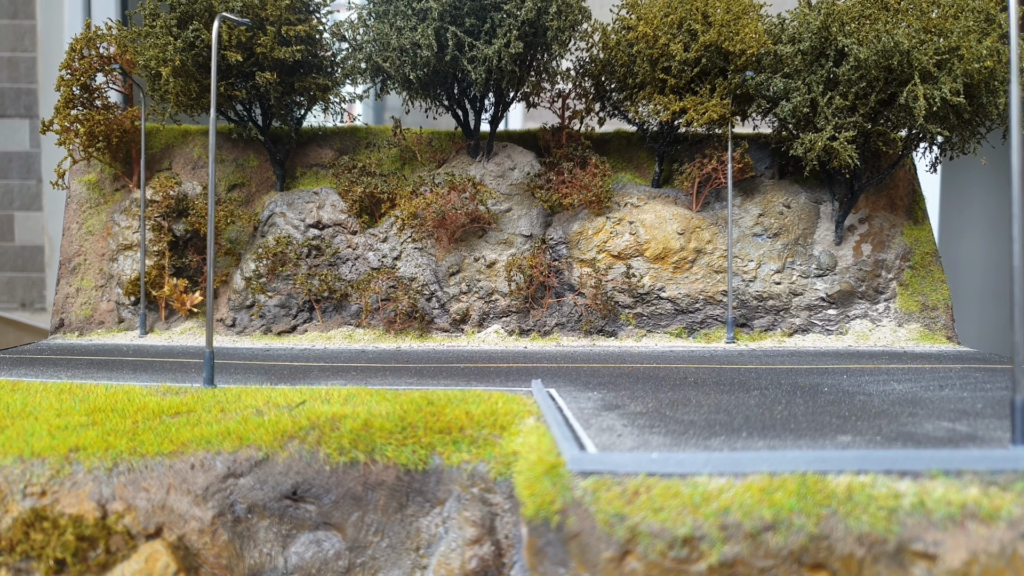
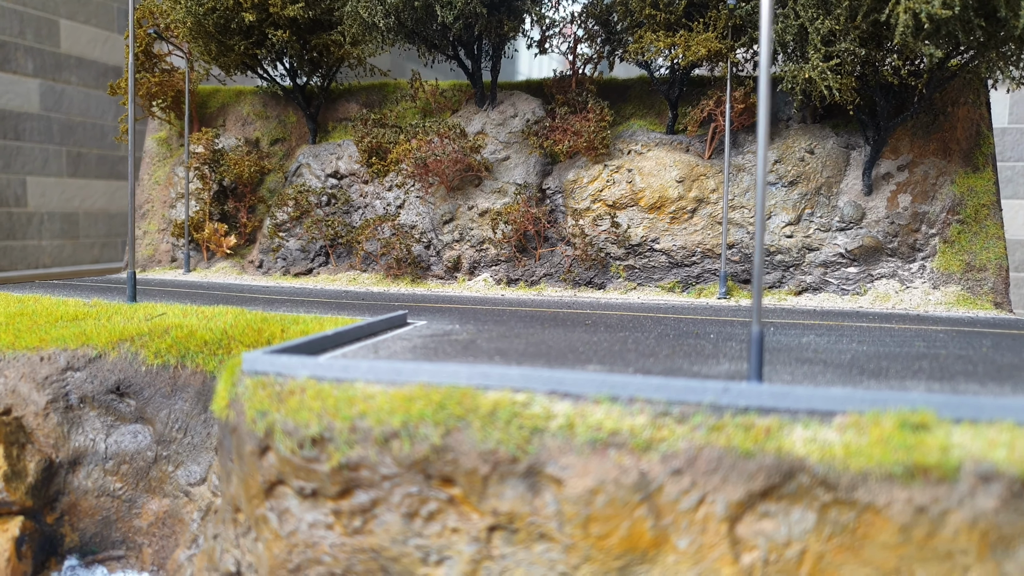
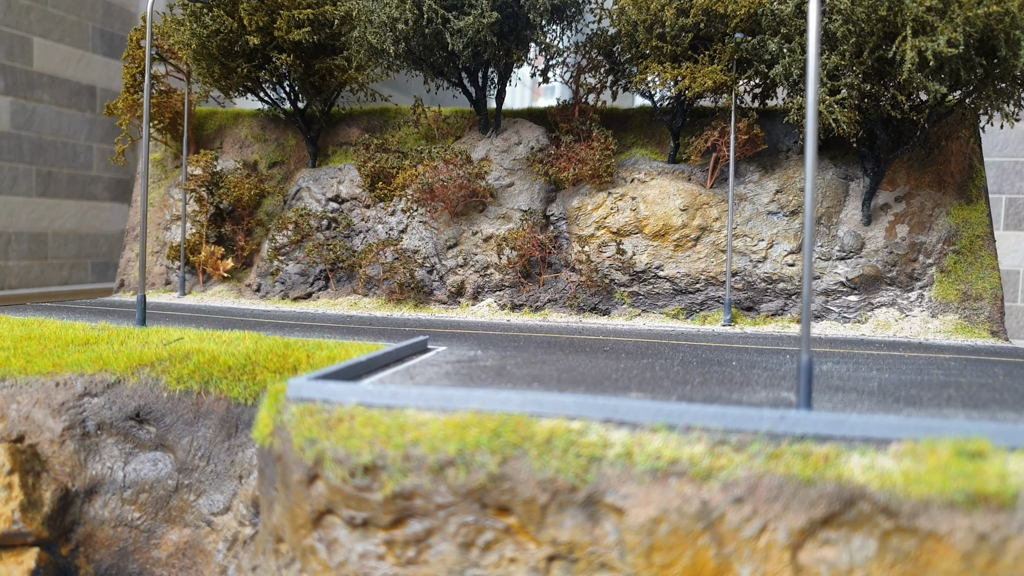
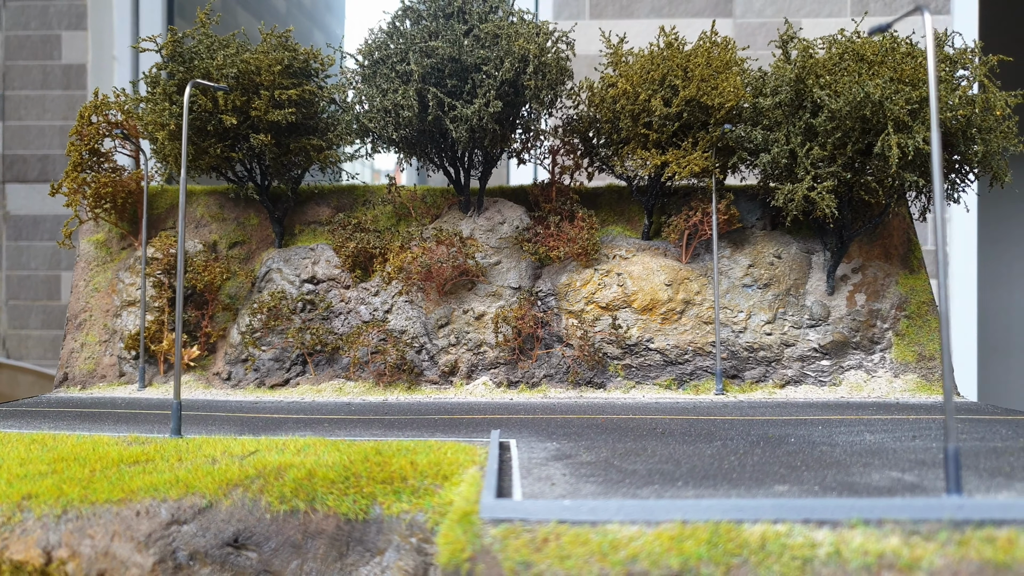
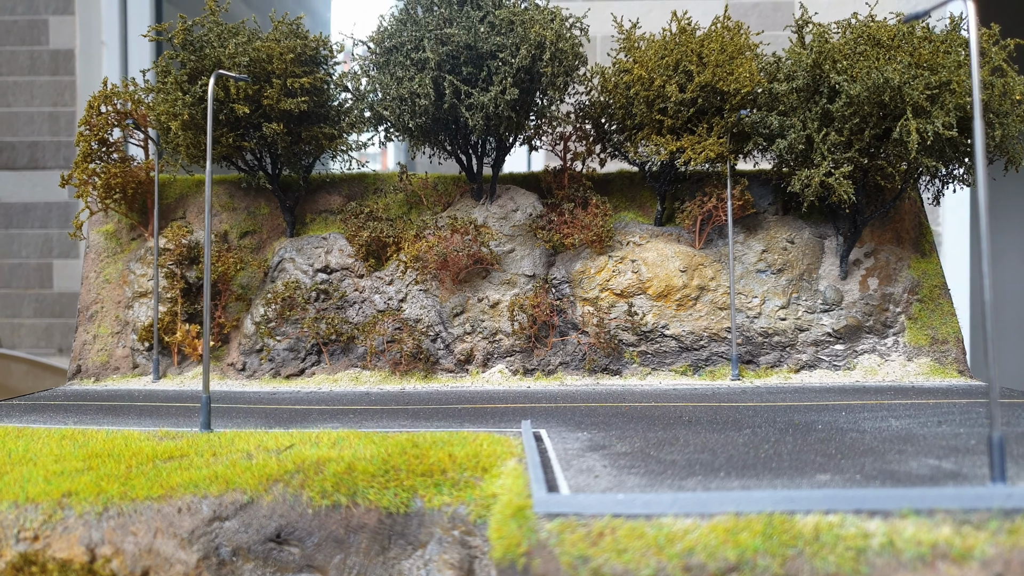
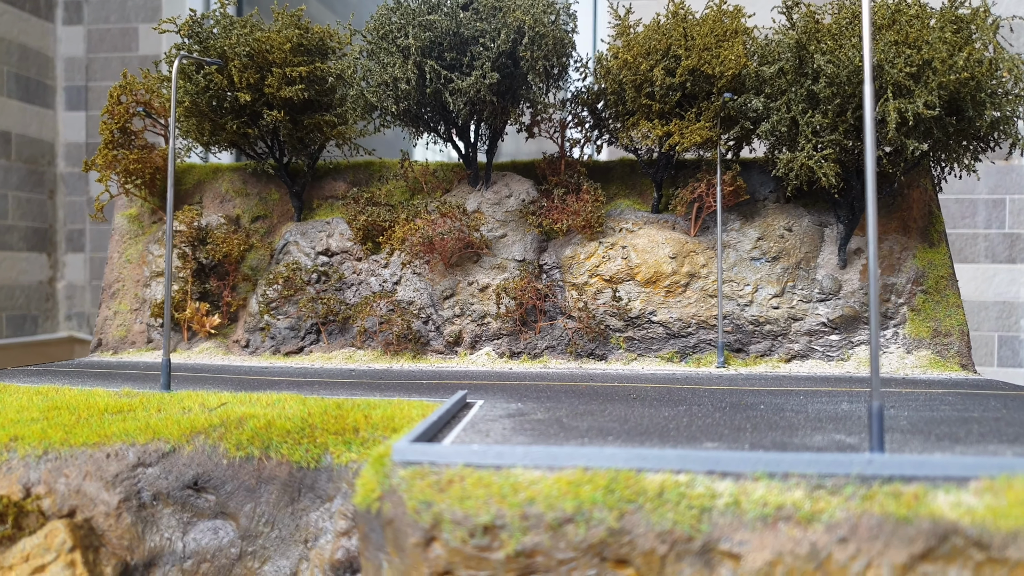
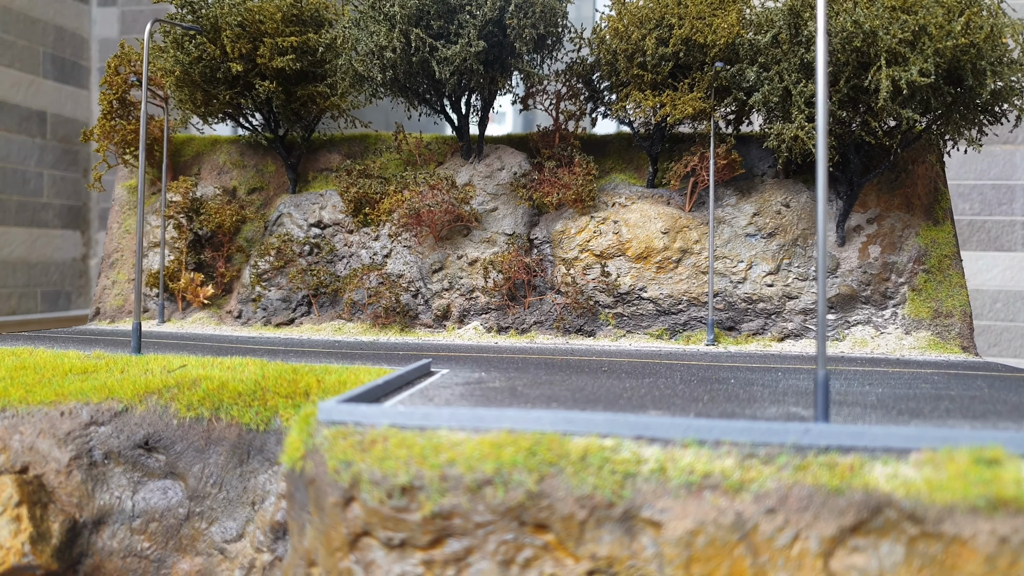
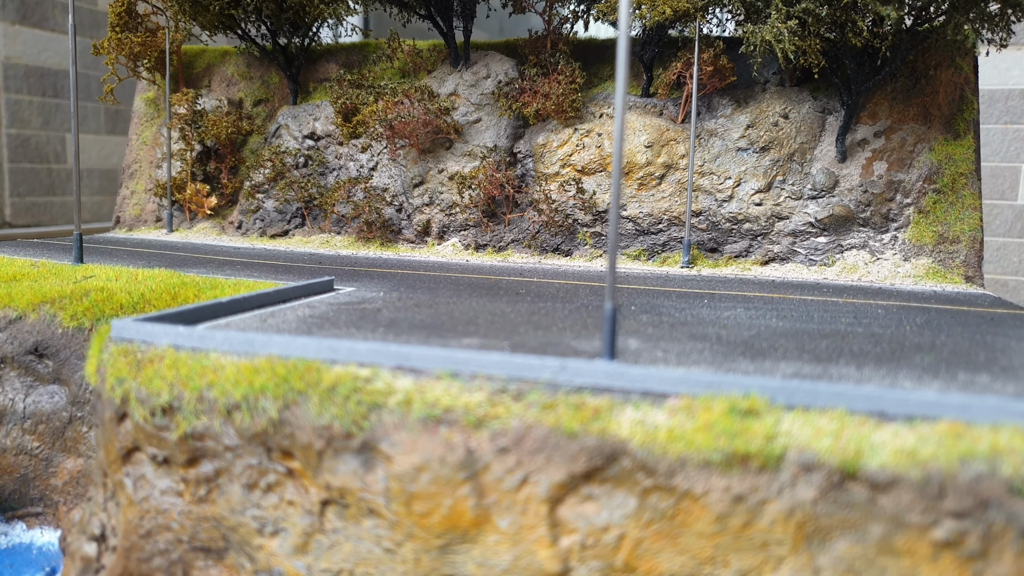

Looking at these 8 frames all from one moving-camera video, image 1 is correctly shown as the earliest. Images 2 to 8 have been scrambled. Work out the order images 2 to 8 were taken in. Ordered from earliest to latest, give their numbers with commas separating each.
5, 4, 6, 7, 3, 2, 8
